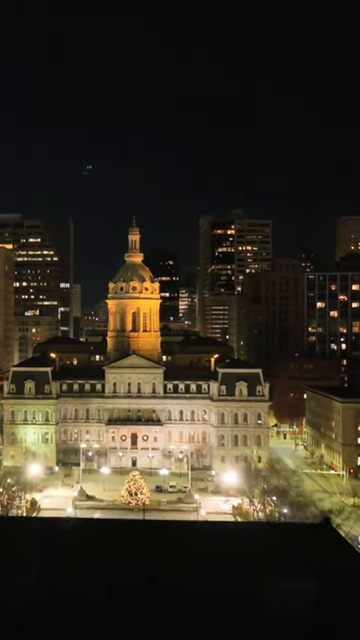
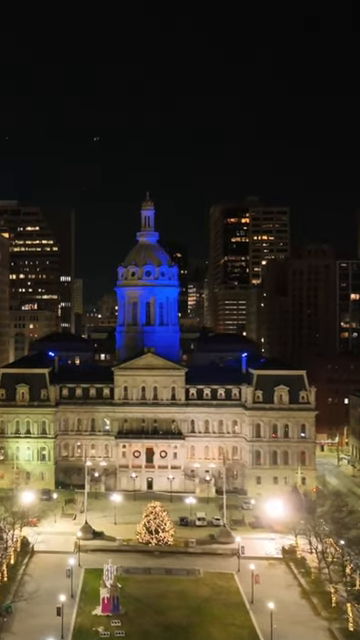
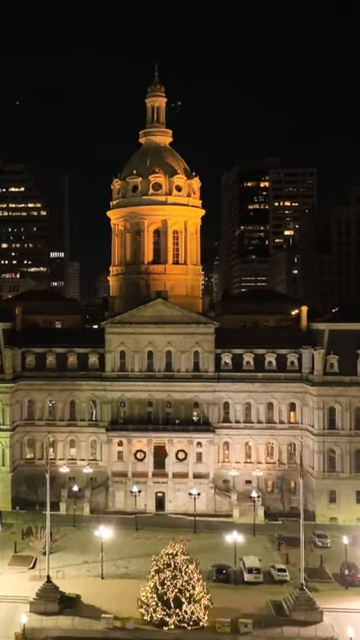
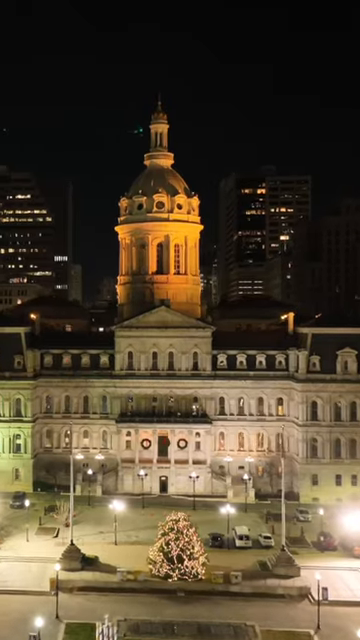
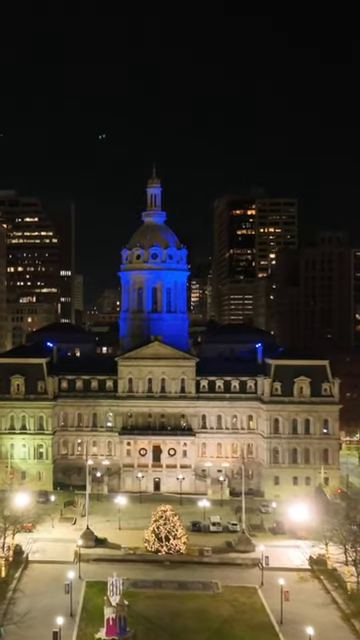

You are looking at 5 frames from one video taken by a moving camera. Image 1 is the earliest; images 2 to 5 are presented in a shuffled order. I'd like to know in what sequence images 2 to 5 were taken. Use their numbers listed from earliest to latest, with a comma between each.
2, 5, 4, 3
